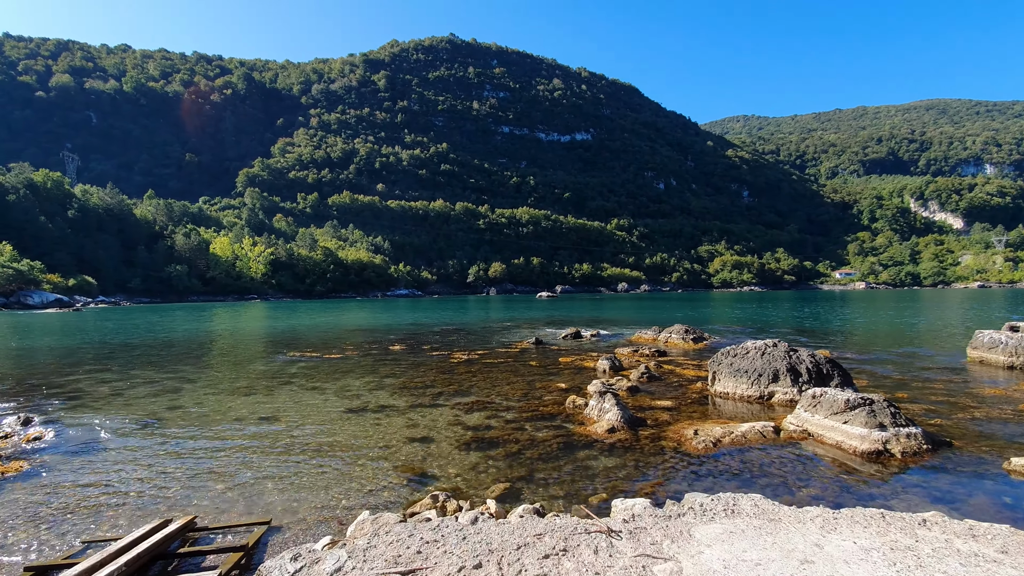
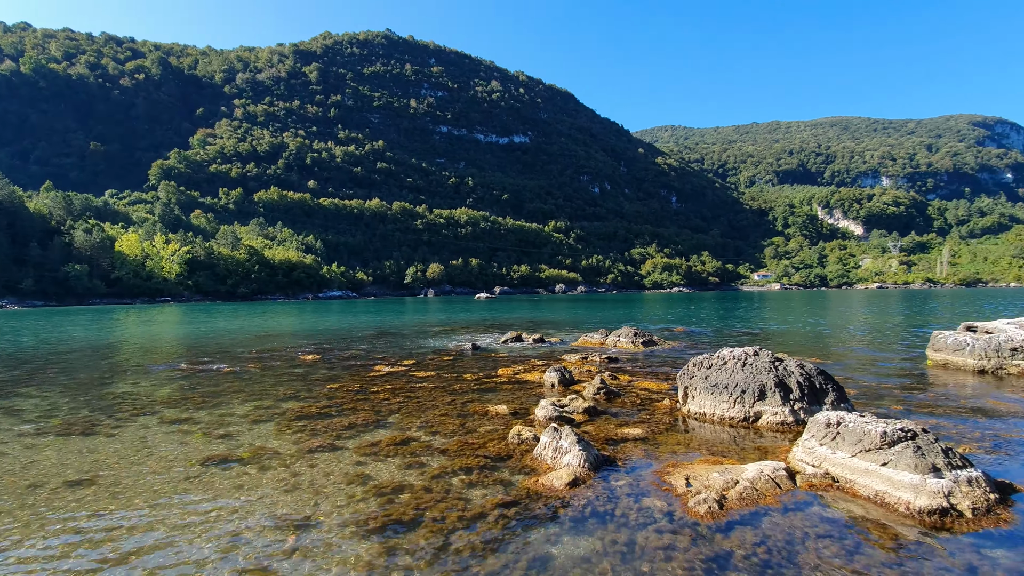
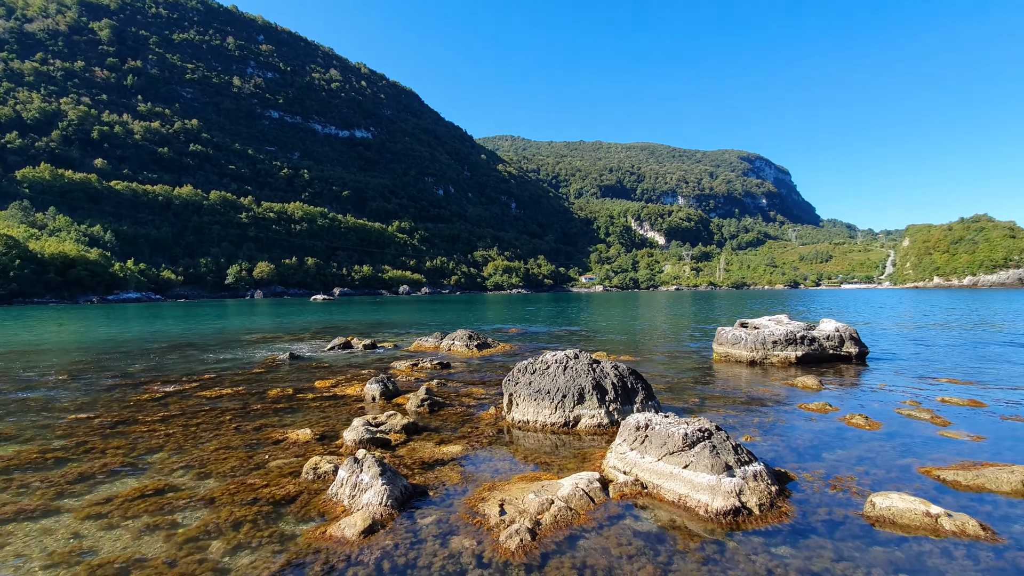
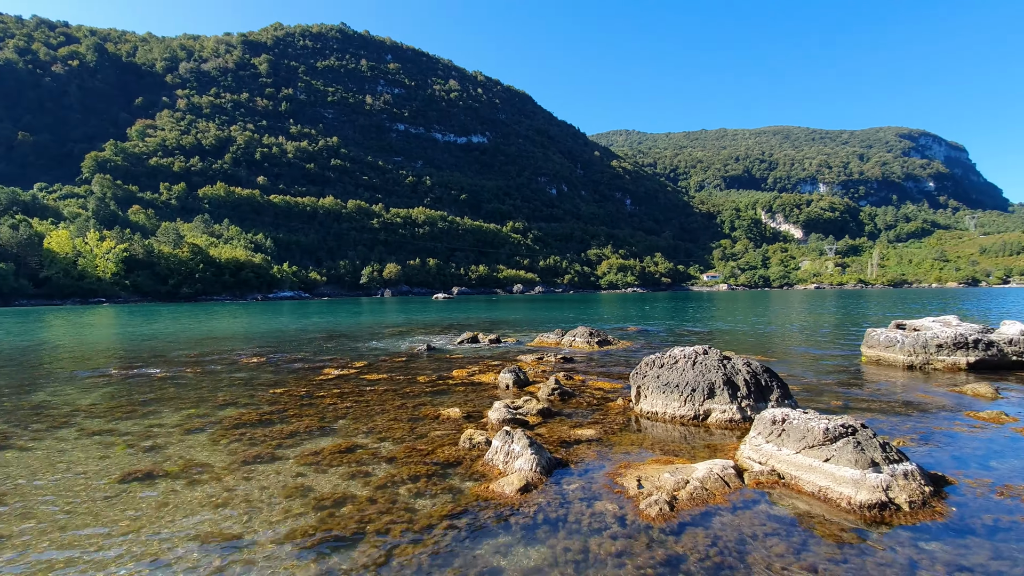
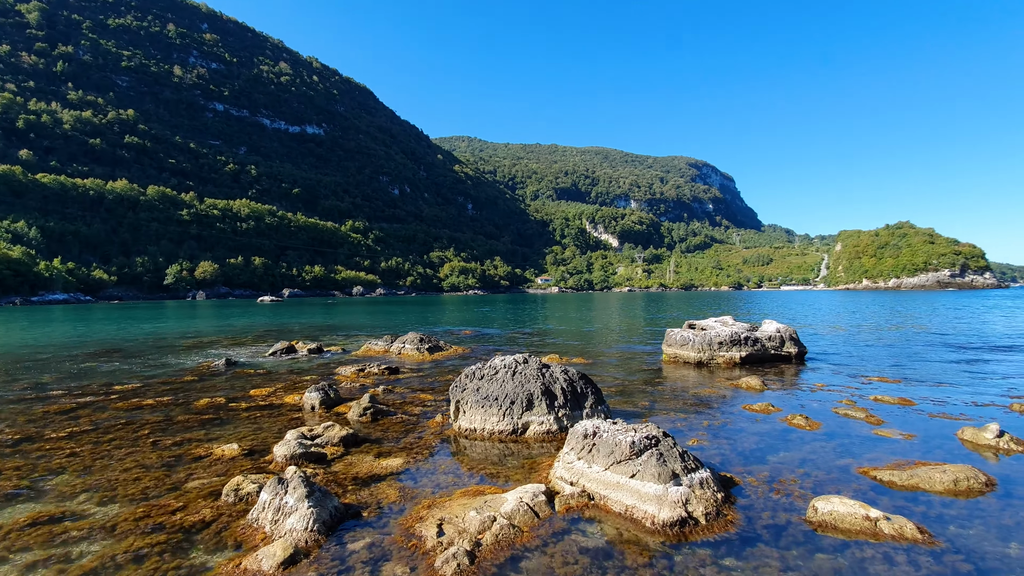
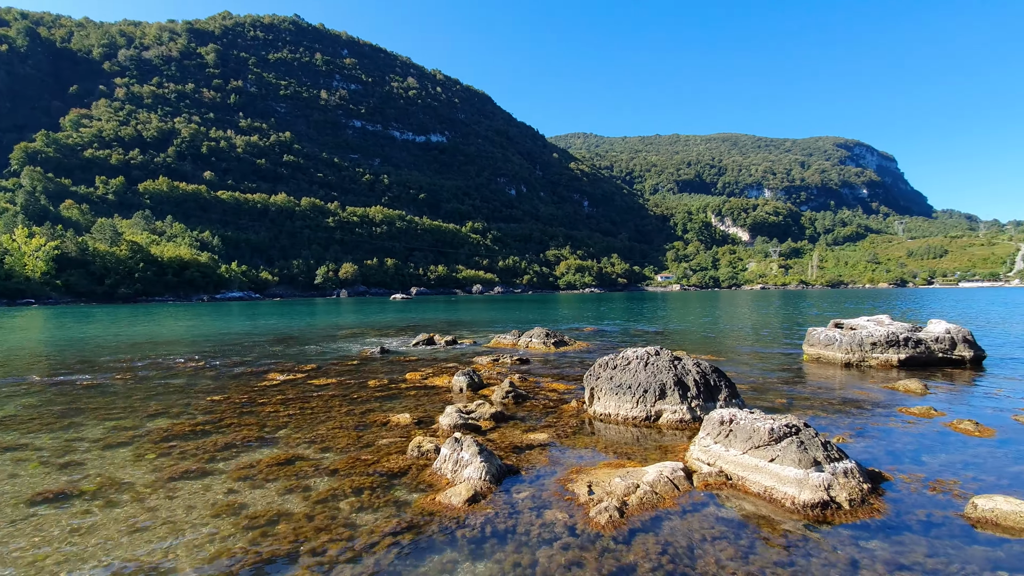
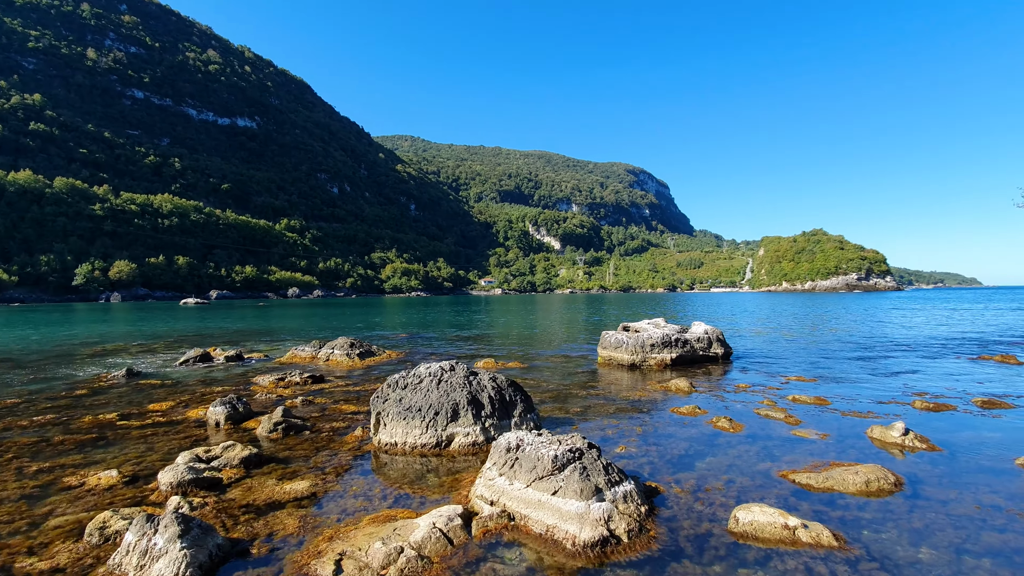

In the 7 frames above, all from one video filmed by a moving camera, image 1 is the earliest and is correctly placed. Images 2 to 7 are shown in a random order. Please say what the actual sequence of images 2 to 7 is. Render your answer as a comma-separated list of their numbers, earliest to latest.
2, 4, 6, 3, 5, 7
